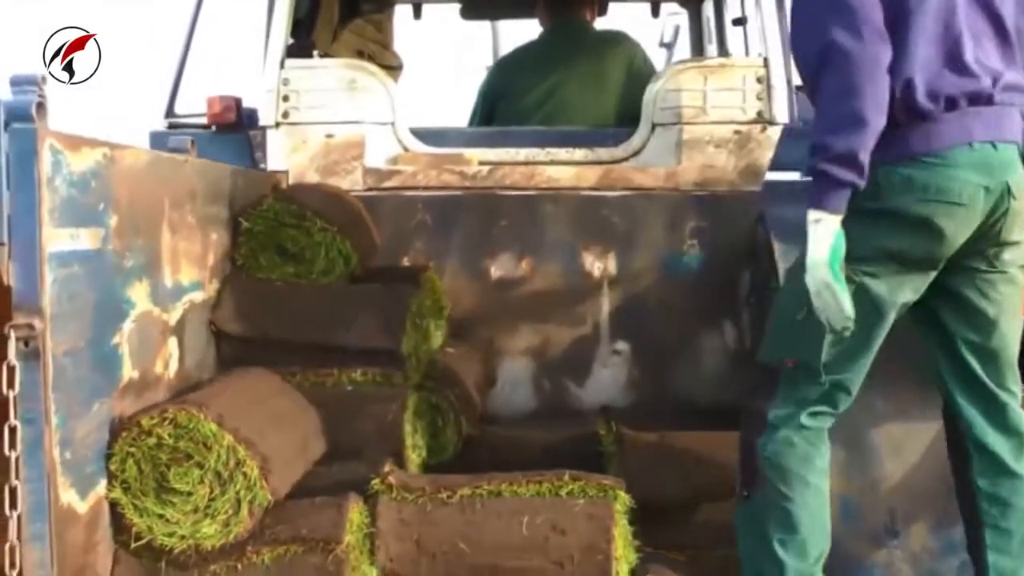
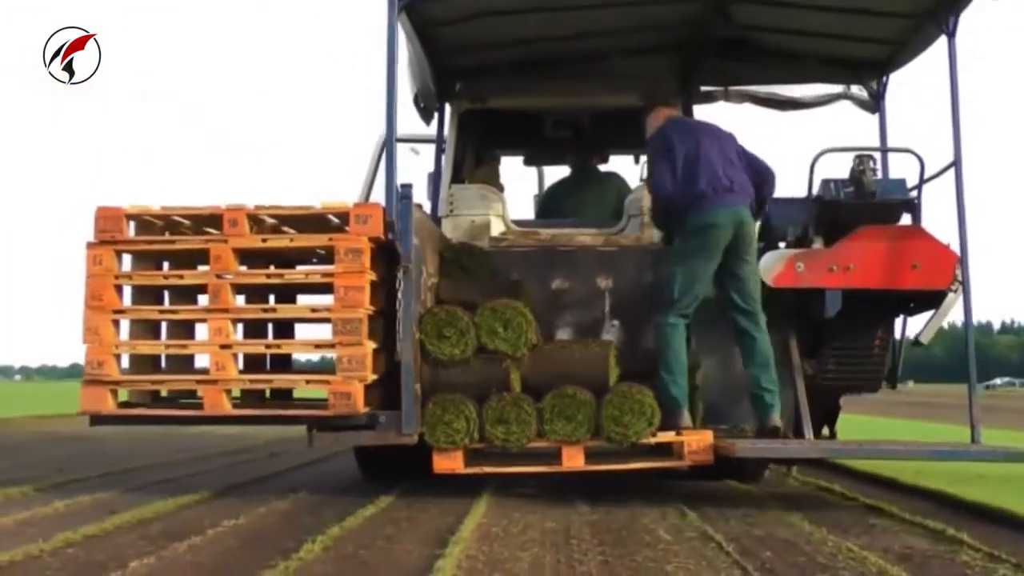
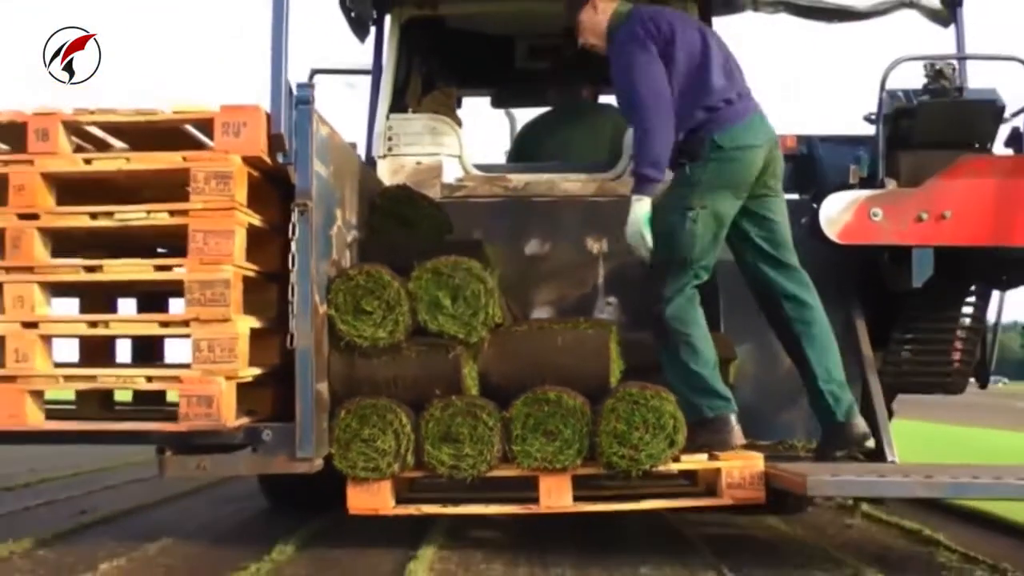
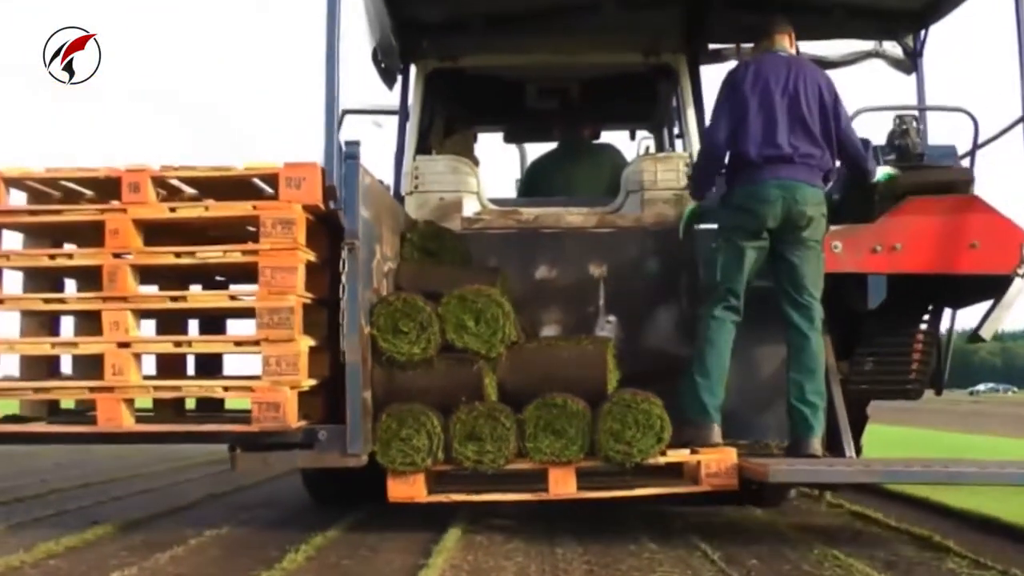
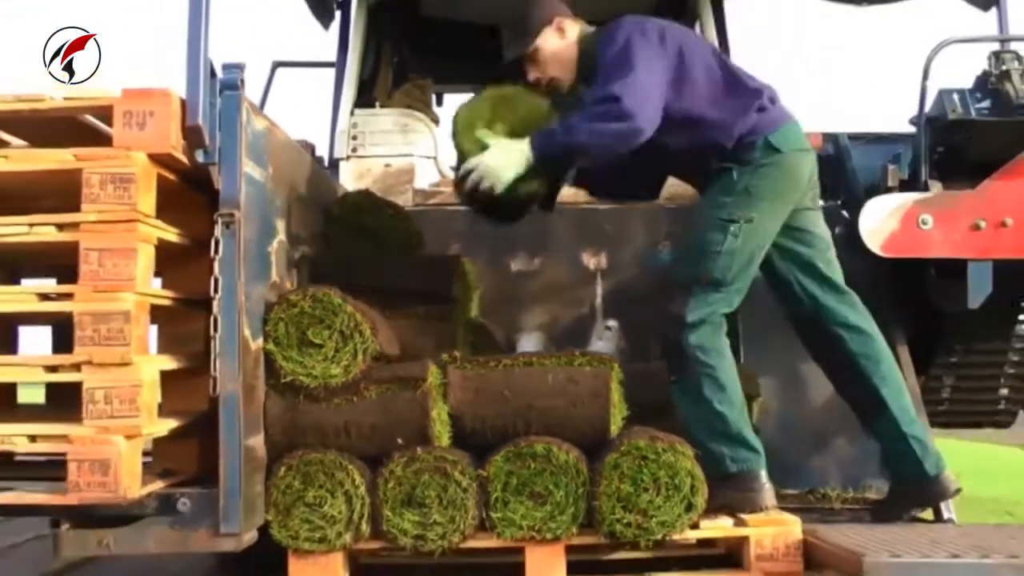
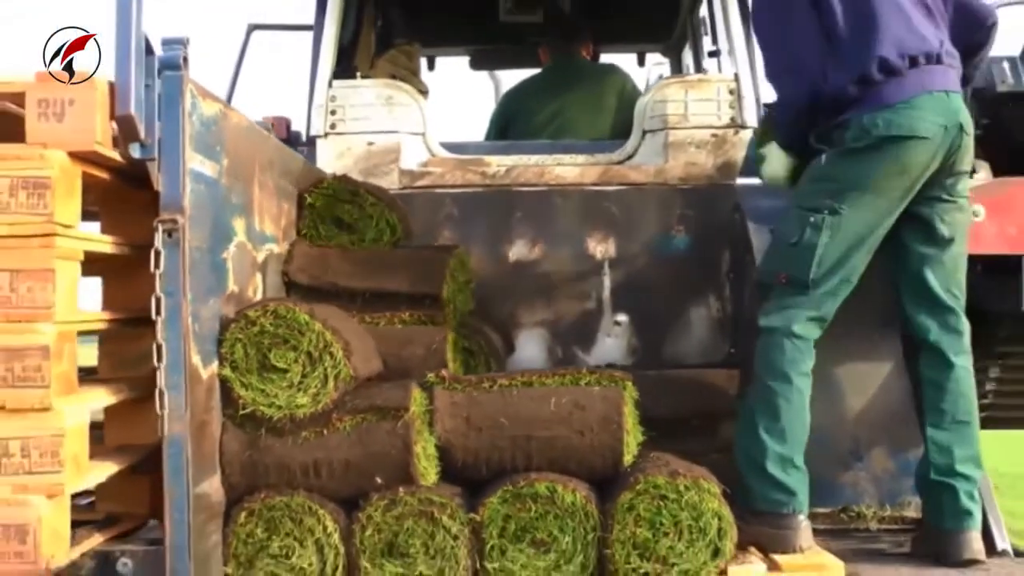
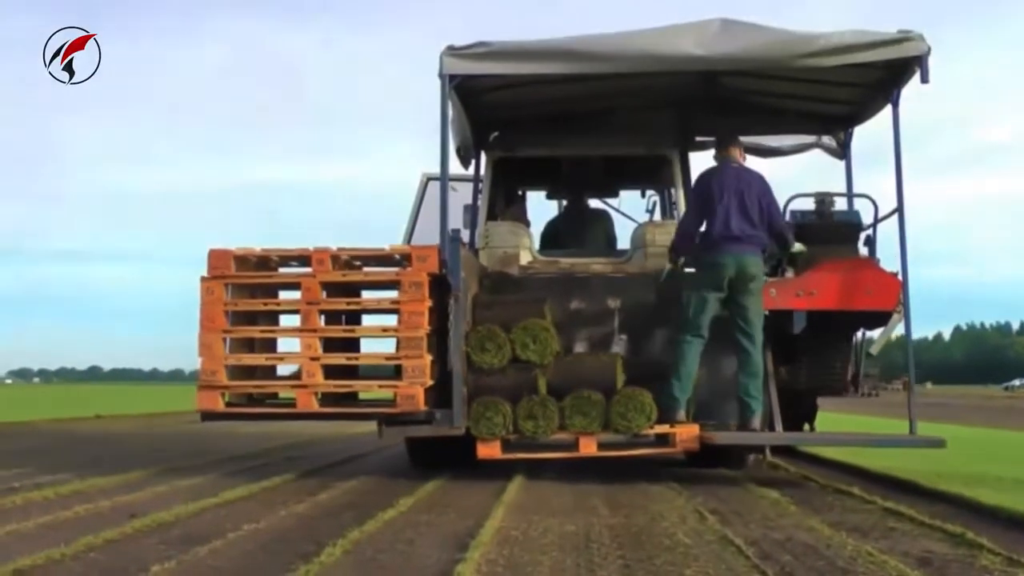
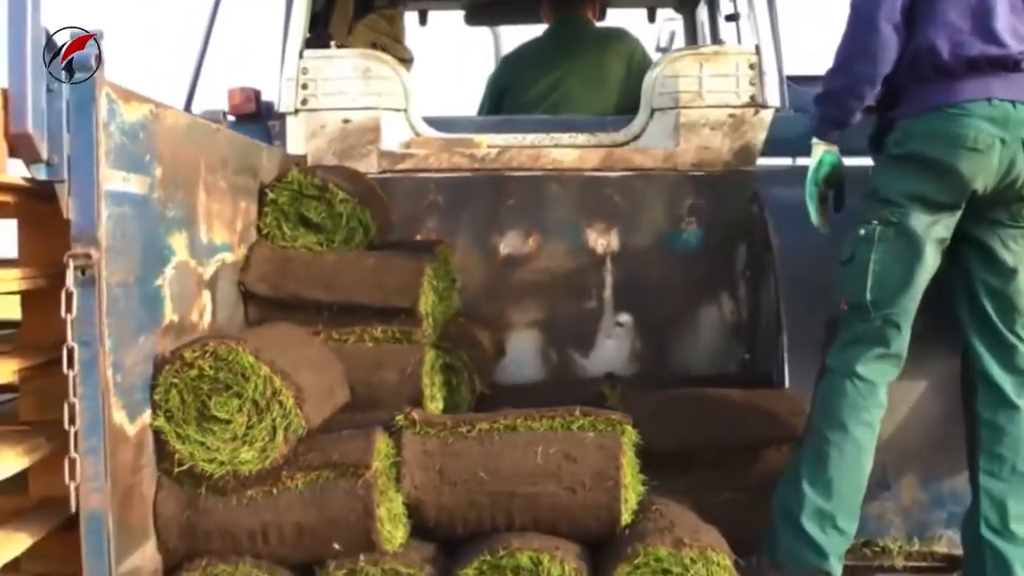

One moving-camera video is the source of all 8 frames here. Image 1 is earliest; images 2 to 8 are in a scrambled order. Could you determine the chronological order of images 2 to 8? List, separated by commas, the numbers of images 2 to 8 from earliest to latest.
8, 6, 5, 3, 4, 2, 7
